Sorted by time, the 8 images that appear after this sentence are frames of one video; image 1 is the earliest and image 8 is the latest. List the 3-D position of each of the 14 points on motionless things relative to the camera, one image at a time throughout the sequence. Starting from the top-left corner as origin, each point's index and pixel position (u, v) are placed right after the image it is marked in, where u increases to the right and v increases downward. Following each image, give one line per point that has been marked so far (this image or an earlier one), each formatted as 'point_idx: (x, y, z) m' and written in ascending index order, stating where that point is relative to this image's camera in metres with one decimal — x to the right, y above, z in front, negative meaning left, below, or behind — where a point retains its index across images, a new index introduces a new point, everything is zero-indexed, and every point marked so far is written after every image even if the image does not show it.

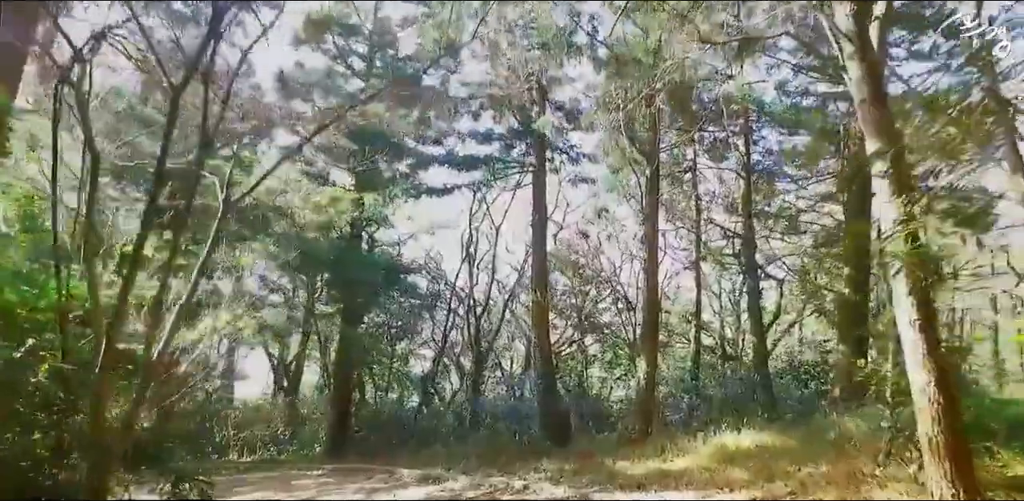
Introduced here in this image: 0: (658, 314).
0: (+3.2, -1.2, +16.7) m
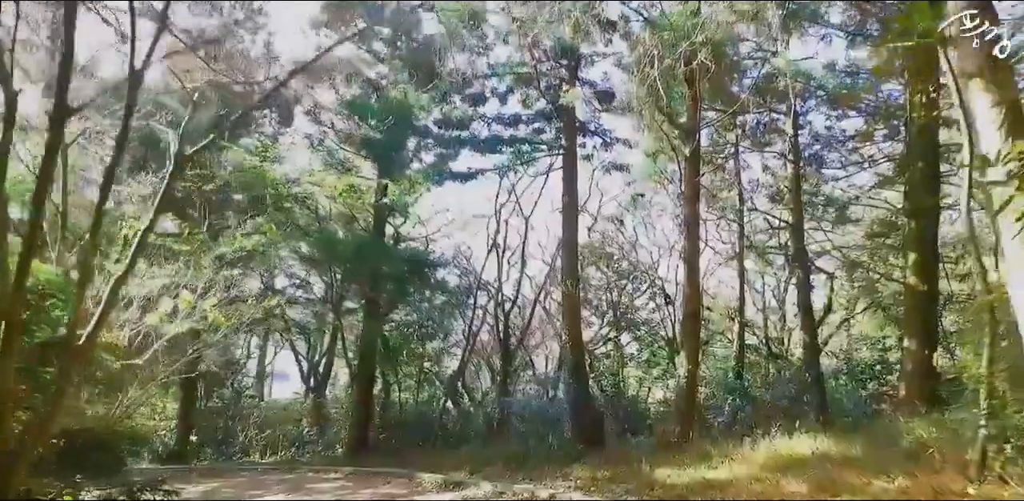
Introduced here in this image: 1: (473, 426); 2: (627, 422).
0: (+3.9, -1.0, +15.8) m
1: (-0.6, -3.3, +13.9) m
2: (+1.9, -2.9, +12.4) m
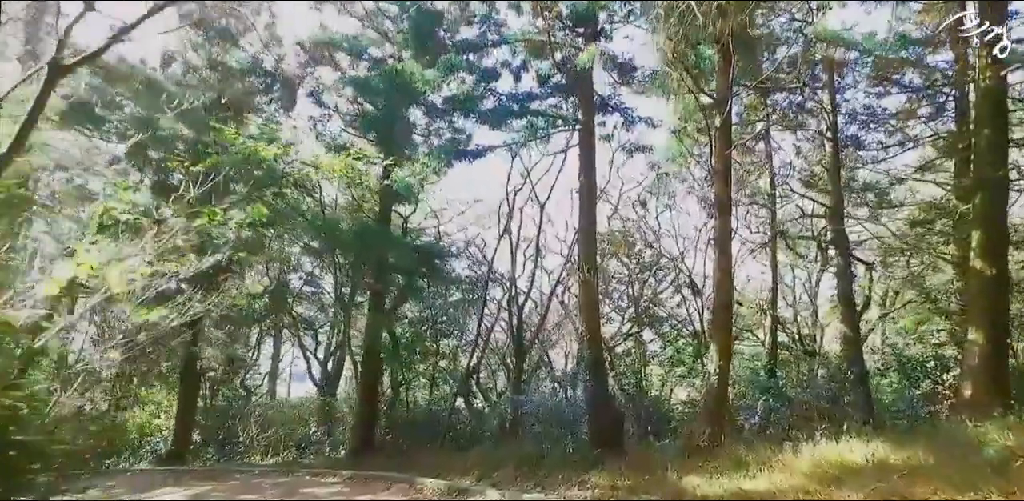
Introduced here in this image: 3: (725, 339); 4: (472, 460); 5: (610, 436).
0: (+4.2, -0.8, +14.8) m
1: (-0.4, -3.1, +13.0) m
2: (+2.1, -2.7, +11.5) m
3: (+2.5, -1.0, +8.5) m
4: (-0.5, -2.7, +9.7) m
5: (+1.3, -2.4, +9.5) m
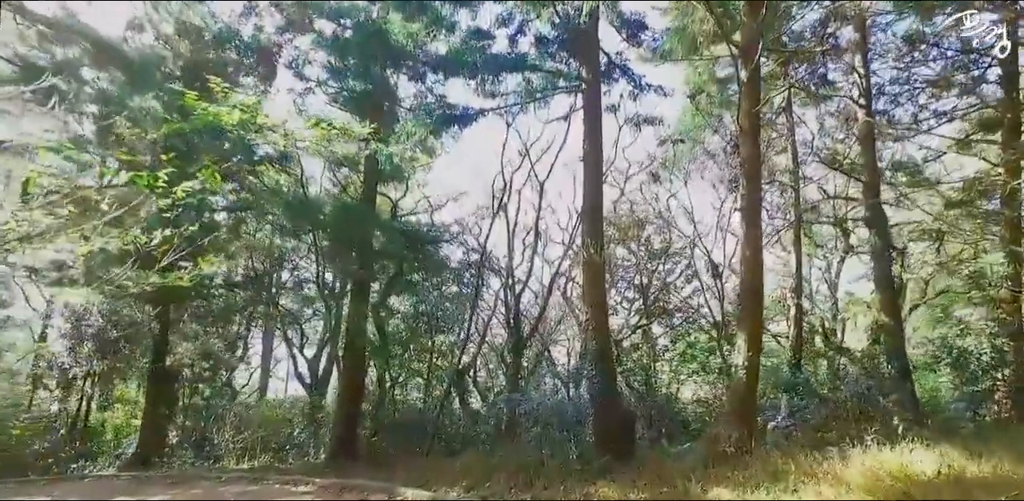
0: (+4.2, -0.6, +13.7) m
1: (-0.4, -2.9, +11.9) m
2: (+2.1, -2.4, +10.3) m
3: (+2.4, -0.7, +7.4) m
4: (-0.6, -2.5, +8.6) m
5: (+1.2, -2.2, +8.4) m
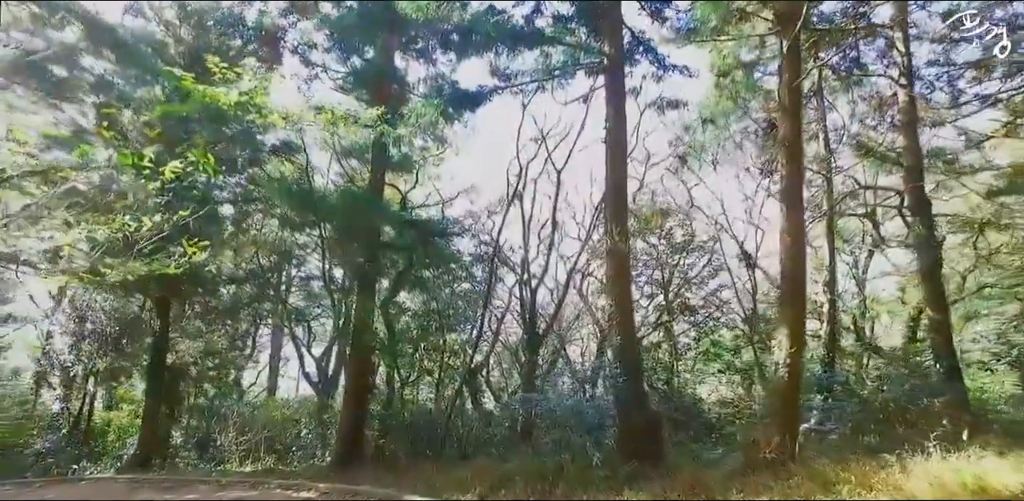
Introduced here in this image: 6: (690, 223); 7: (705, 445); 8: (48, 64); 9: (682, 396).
0: (+4.4, -0.4, +13.1) m
1: (-0.2, -2.8, +11.3) m
2: (+2.3, -2.3, +9.7) m
3: (+2.6, -0.6, +6.7) m
4: (-0.4, -2.4, +8.0) m
5: (+1.4, -2.0, +7.8) m
6: (+3.1, +0.5, +12.7) m
7: (+2.4, -2.5, +9.4) m
8: (-6.6, +2.7, +10.5) m
9: (+2.4, -2.1, +10.6) m
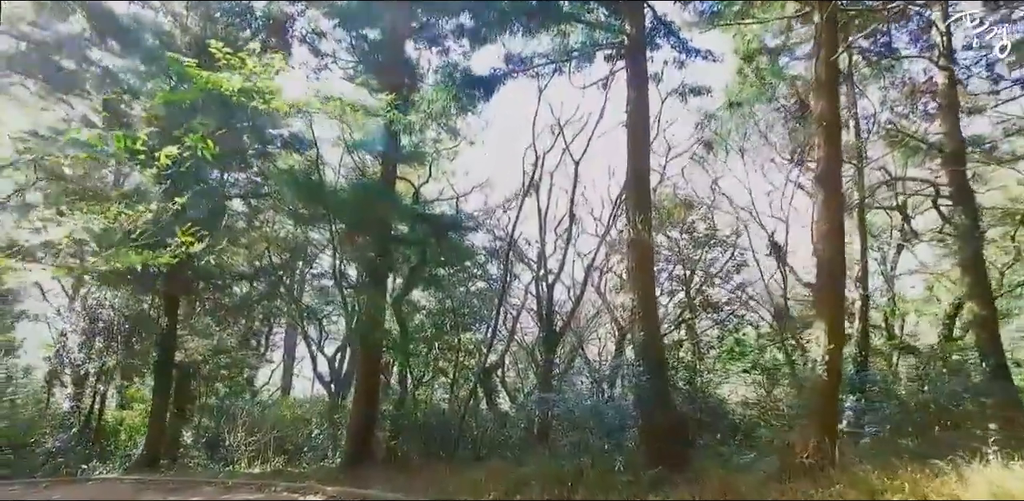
0: (+4.7, -0.4, +12.6) m
1: (+0.1, -2.7, +10.9) m
2: (+2.5, -2.2, +9.3) m
3: (+2.7, -0.5, +6.3) m
4: (-0.2, -2.3, +7.6) m
5: (+1.5, -2.0, +7.4) m
6: (+3.3, +0.6, +12.2) m
7: (+2.6, -2.4, +8.9) m
8: (-6.4, +2.7, +10.3) m
9: (+2.7, -2.0, +10.1) m
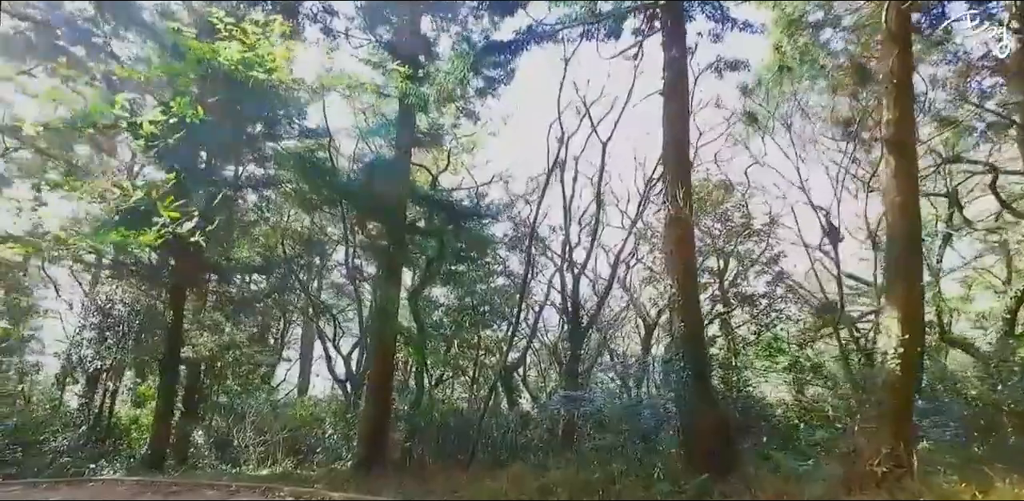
0: (+5.0, -0.2, +11.8) m
1: (+0.4, -2.5, +10.3) m
2: (+2.7, -2.1, +8.5) m
3: (+2.9, -0.4, +5.5) m
4: (0.0, -2.1, +6.9) m
5: (+1.8, -1.8, +6.7) m
6: (+3.7, +0.7, +11.5) m
7: (+2.9, -2.2, +8.2) m
8: (-6.1, +2.9, +9.8) m
9: (+2.9, -1.9, +9.4) m
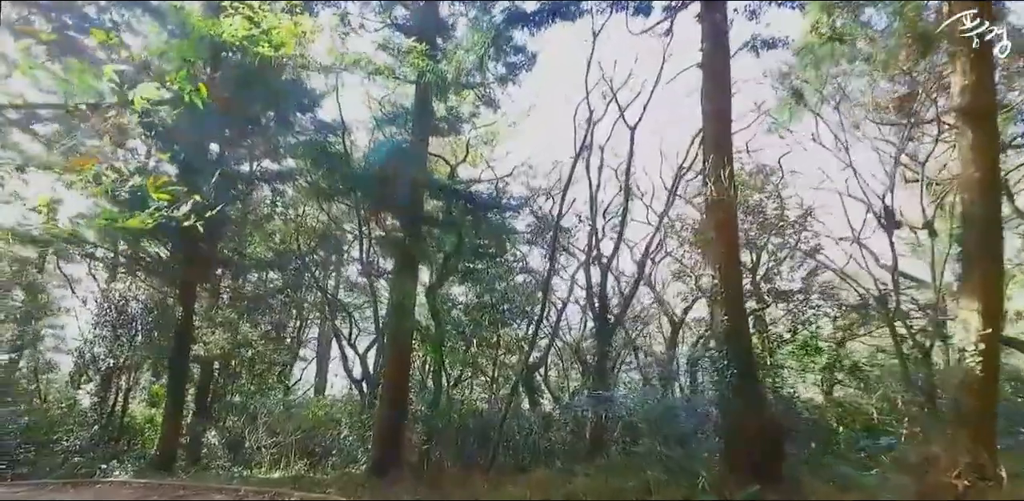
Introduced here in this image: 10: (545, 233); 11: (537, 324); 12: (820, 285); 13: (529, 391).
0: (+5.4, -0.1, +11.1) m
1: (+0.7, -2.4, +9.7) m
2: (+3.0, -2.0, +7.9) m
3: (+3.1, -0.3, +5.0) m
4: (+0.2, -2.0, +6.4) m
5: (+2.0, -1.7, +6.1) m
6: (+4.0, +0.8, +10.9) m
7: (+3.1, -2.1, +7.6) m
8: (-5.8, +3.0, +9.4) m
9: (+3.2, -1.8, +8.8) m
10: (+0.5, +0.2, +12.2) m
11: (+0.4, -1.1, +11.7) m
12: (+4.4, -0.5, +10.6) m
13: (+0.3, -2.1, +11.2) m
